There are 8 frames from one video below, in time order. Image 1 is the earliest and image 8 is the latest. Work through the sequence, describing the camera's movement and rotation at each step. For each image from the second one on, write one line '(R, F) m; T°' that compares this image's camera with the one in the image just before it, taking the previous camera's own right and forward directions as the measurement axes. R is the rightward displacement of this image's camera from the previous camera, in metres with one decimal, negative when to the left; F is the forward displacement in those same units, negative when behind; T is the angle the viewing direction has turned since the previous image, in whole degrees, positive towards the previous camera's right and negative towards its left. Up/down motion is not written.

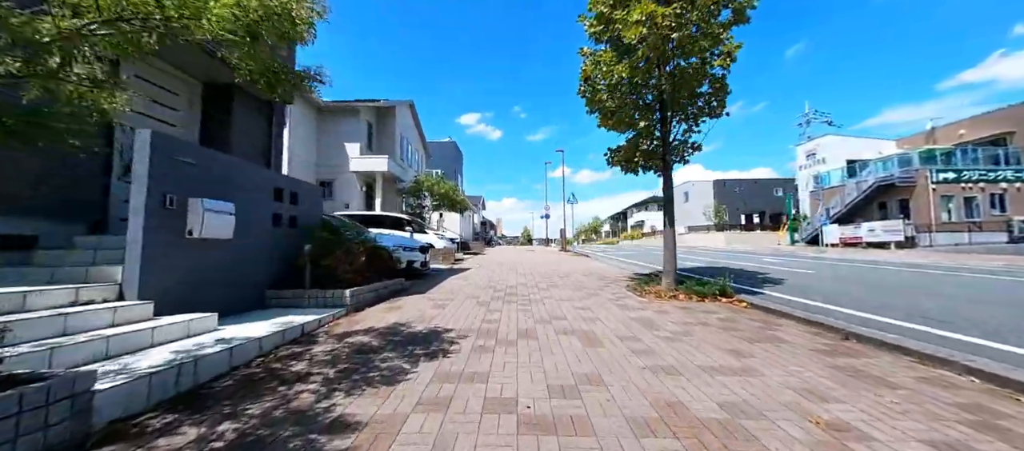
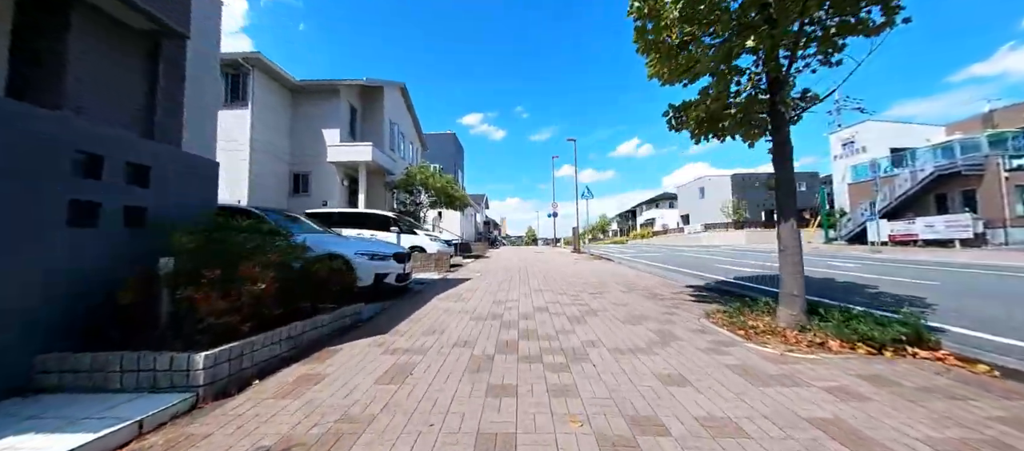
(-0.2, +3.1) m; -1°
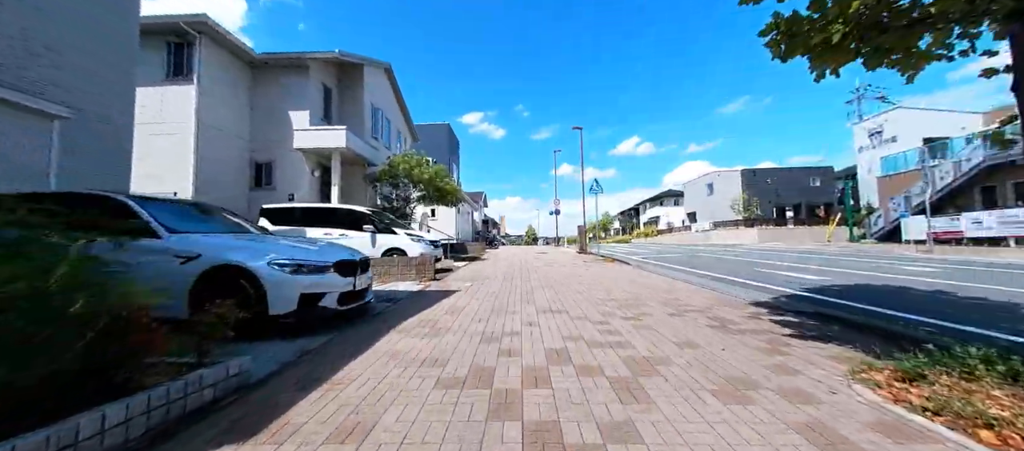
(0.0, +2.5) m; 0°
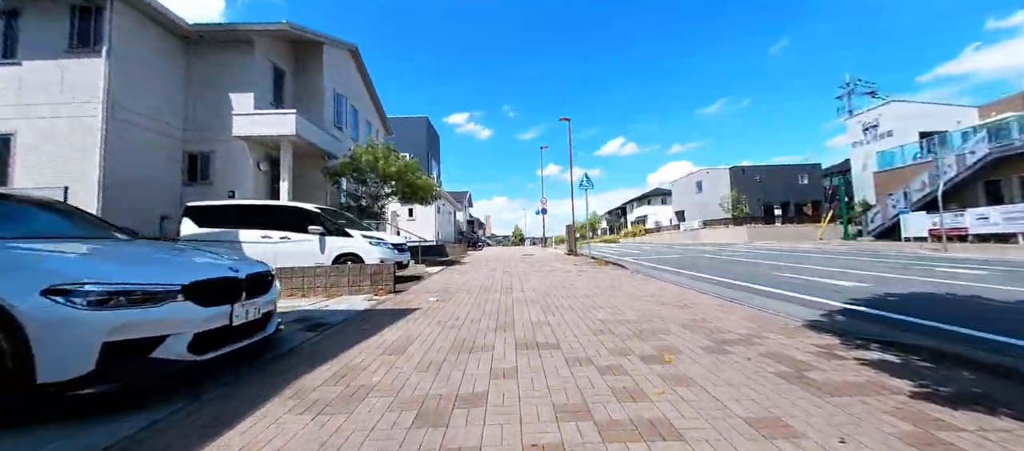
(+0.2, +1.8) m; +2°
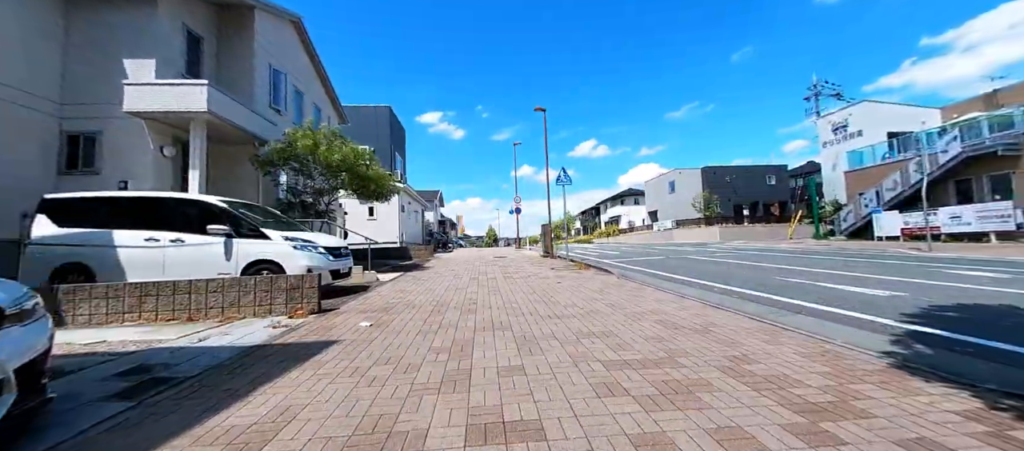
(+0.2, +1.8) m; +4°
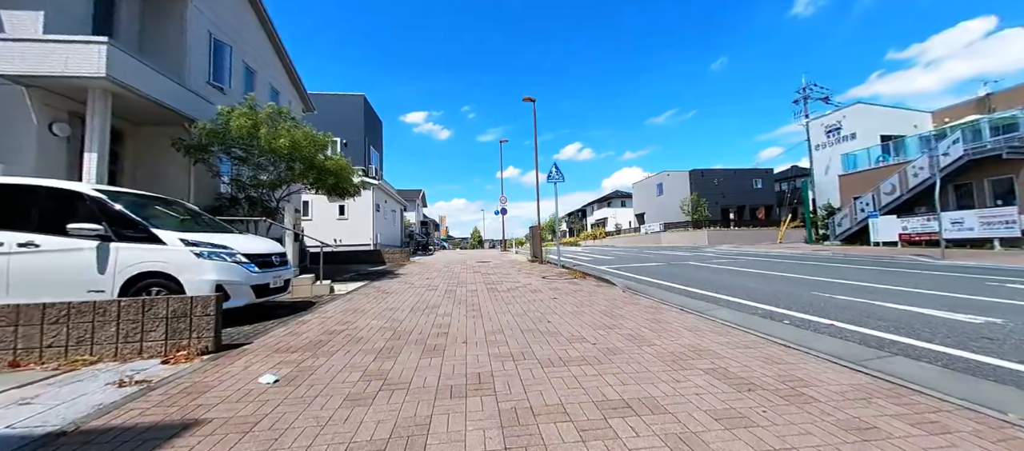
(0.0, +1.7) m; +2°
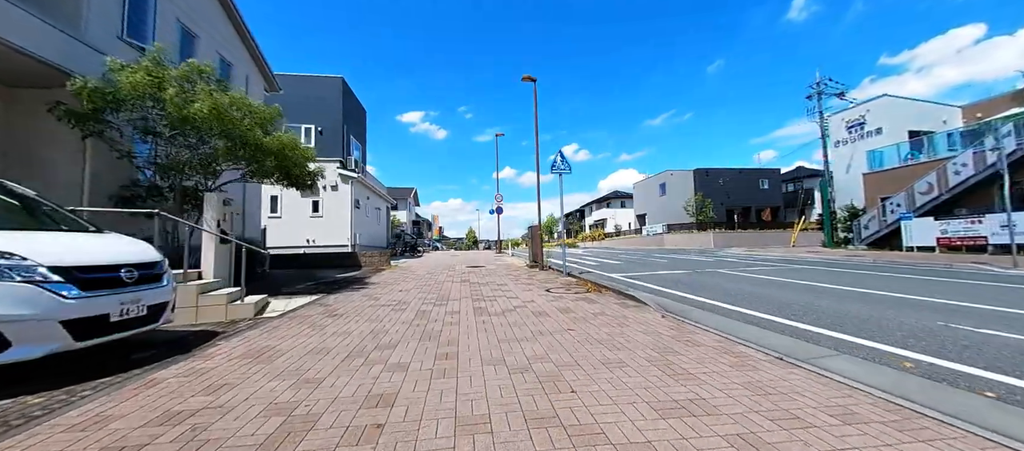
(0.0, +2.3) m; +1°
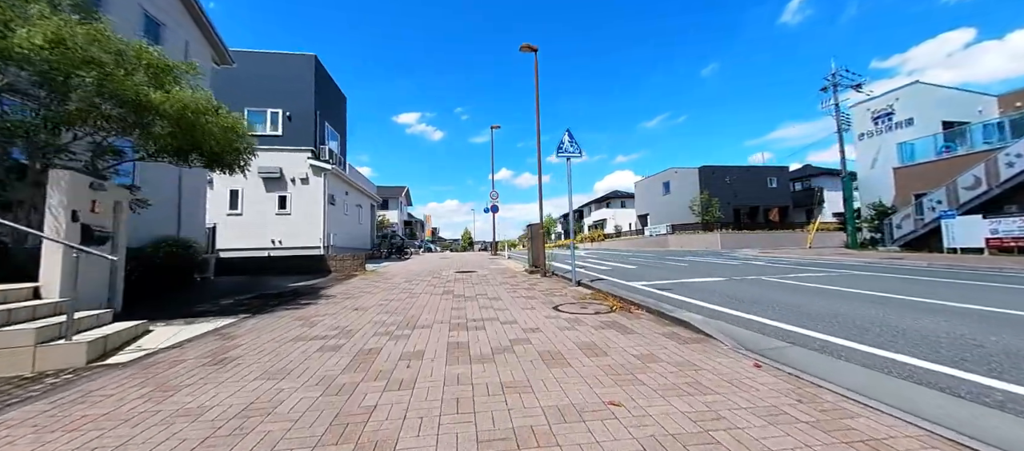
(0.0, +2.3) m; +1°
